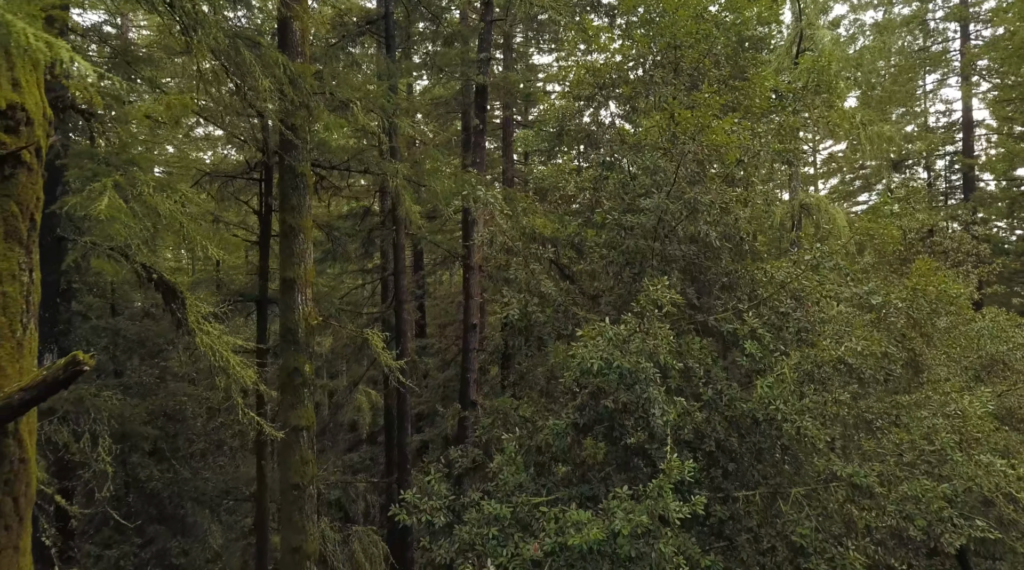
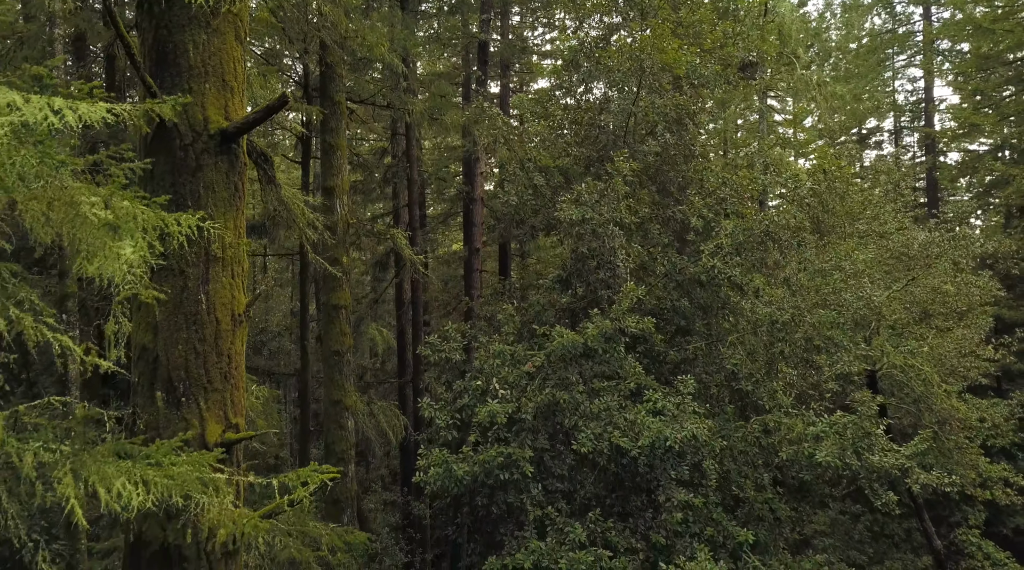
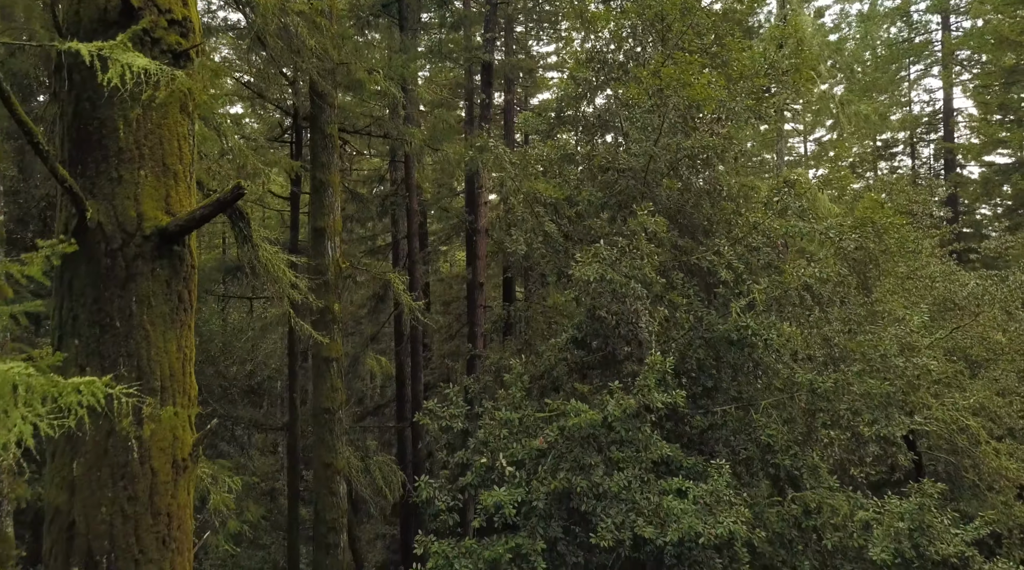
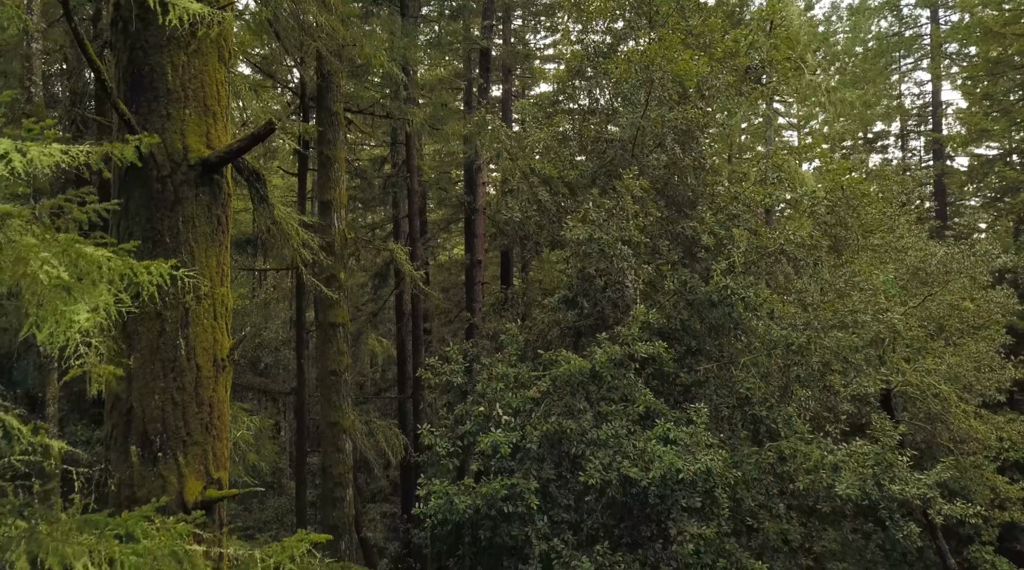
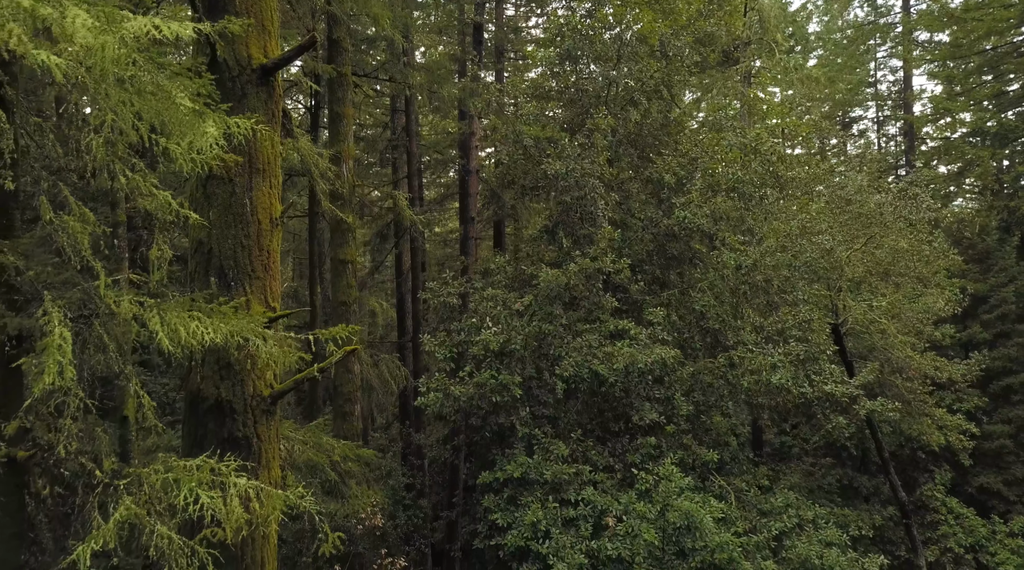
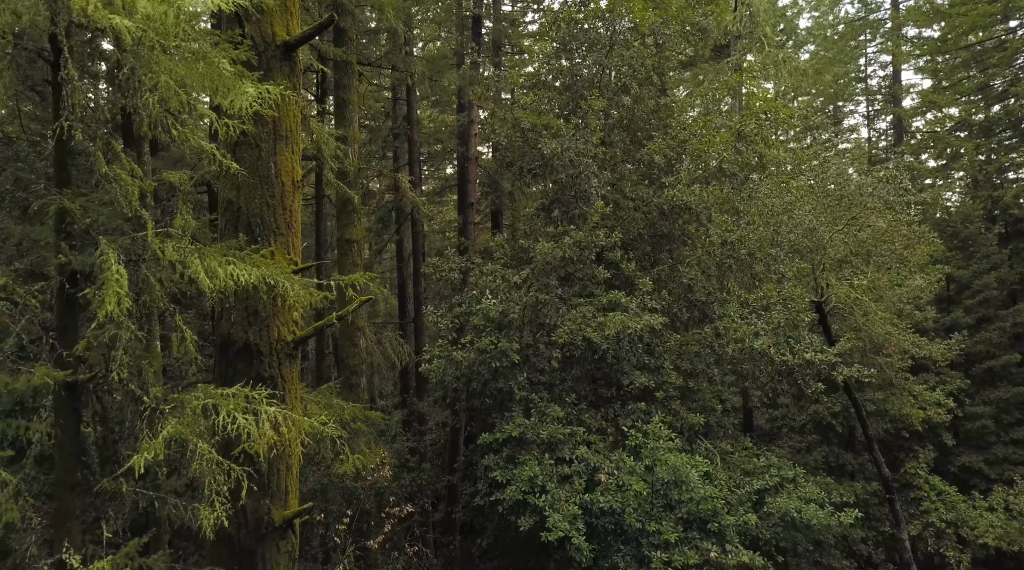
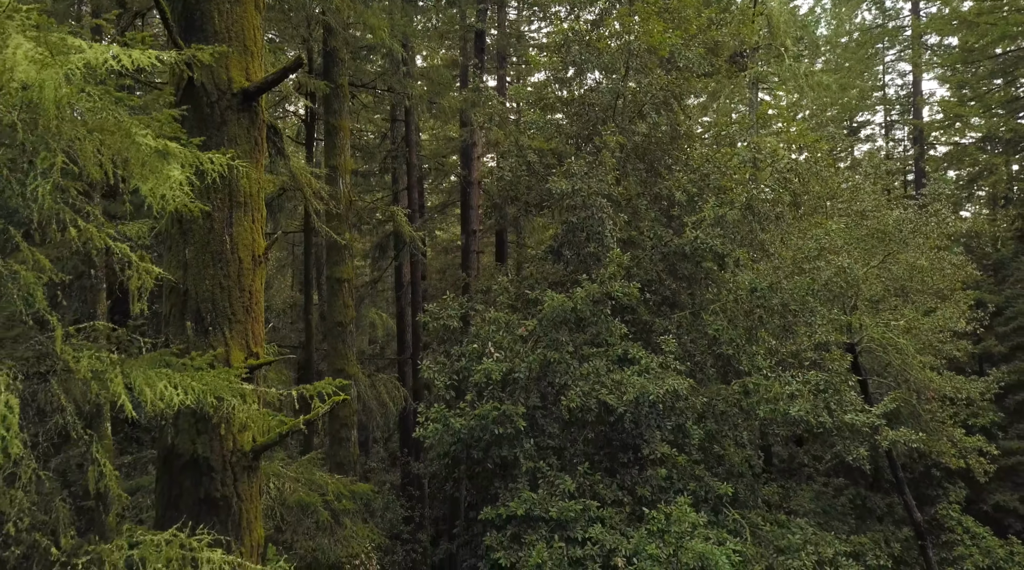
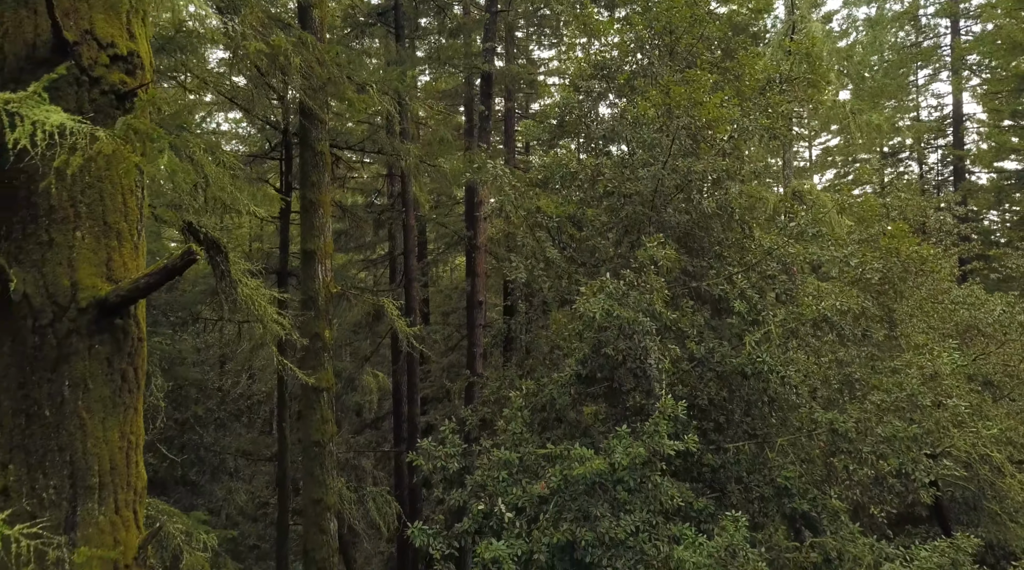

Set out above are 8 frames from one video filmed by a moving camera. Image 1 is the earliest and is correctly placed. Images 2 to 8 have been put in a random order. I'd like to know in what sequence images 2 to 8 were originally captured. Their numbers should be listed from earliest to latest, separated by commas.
8, 3, 4, 2, 7, 5, 6
